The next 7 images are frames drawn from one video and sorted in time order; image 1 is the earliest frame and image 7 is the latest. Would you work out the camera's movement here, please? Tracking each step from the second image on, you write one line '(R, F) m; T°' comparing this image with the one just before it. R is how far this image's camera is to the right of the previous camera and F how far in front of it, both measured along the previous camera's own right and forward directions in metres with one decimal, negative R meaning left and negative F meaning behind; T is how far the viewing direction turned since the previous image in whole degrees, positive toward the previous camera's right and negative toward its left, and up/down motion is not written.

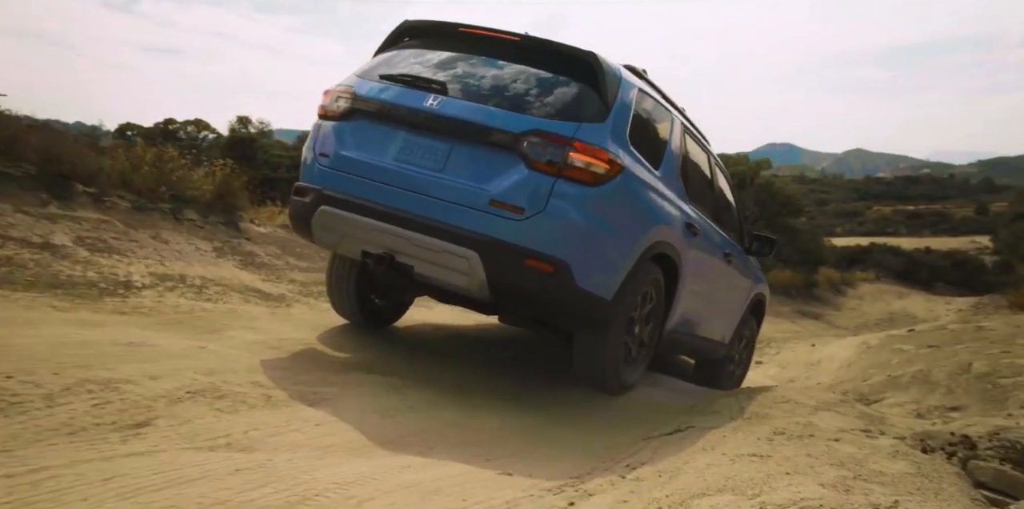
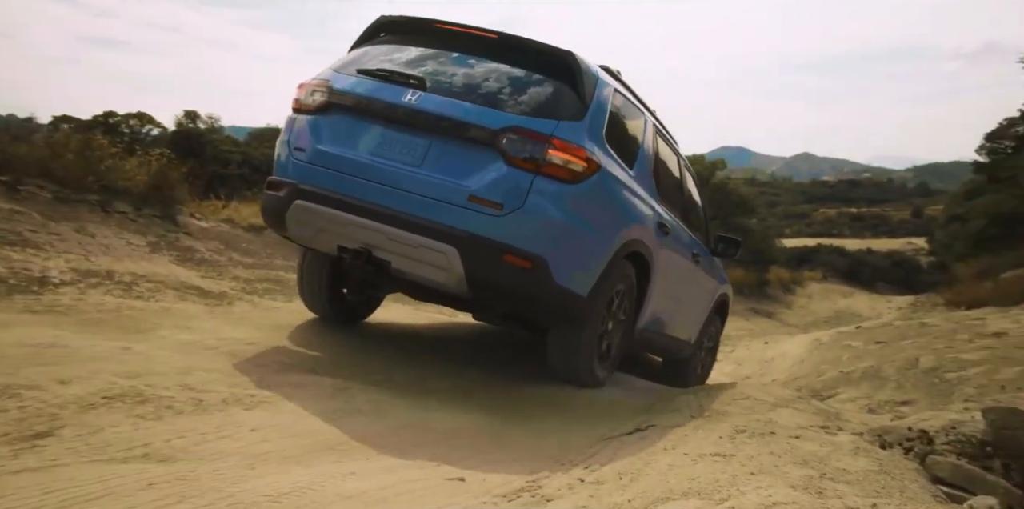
(0.0, +0.1) m; +4°
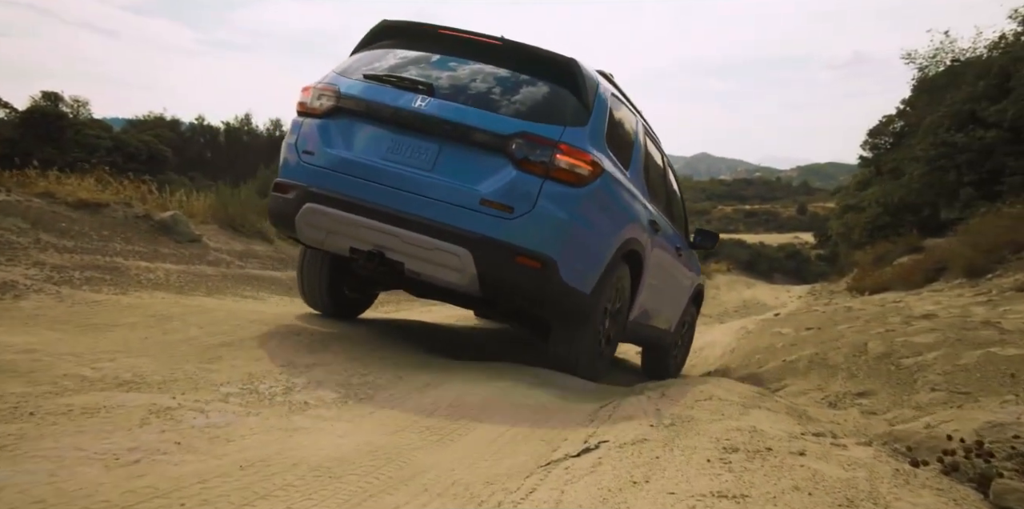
(0.0, +1.0) m; +7°
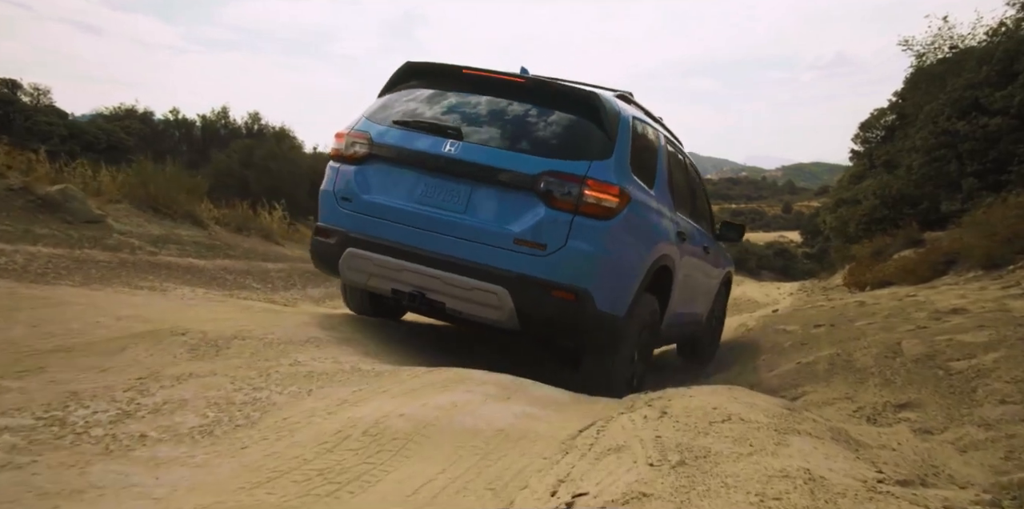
(+0.2, +1.0) m; +1°
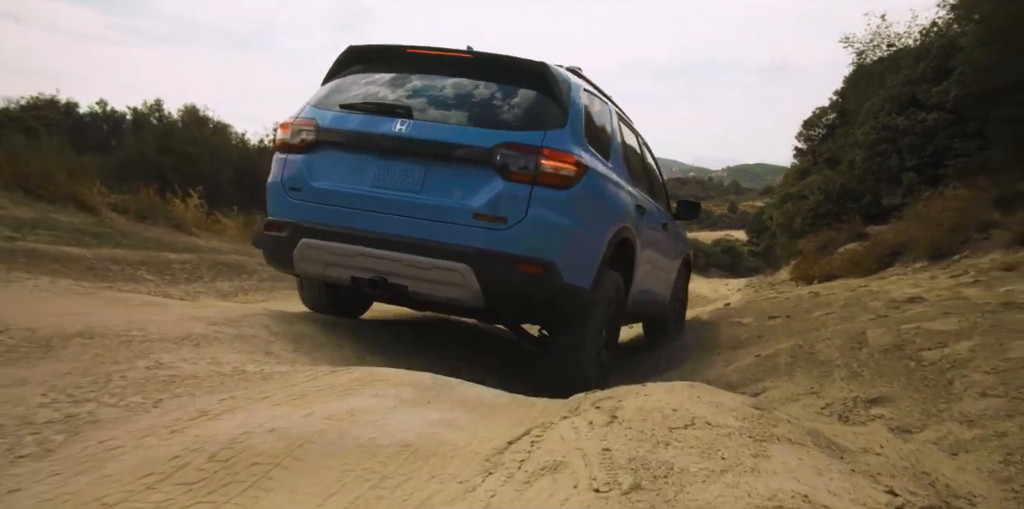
(+0.1, +0.5) m; +4°
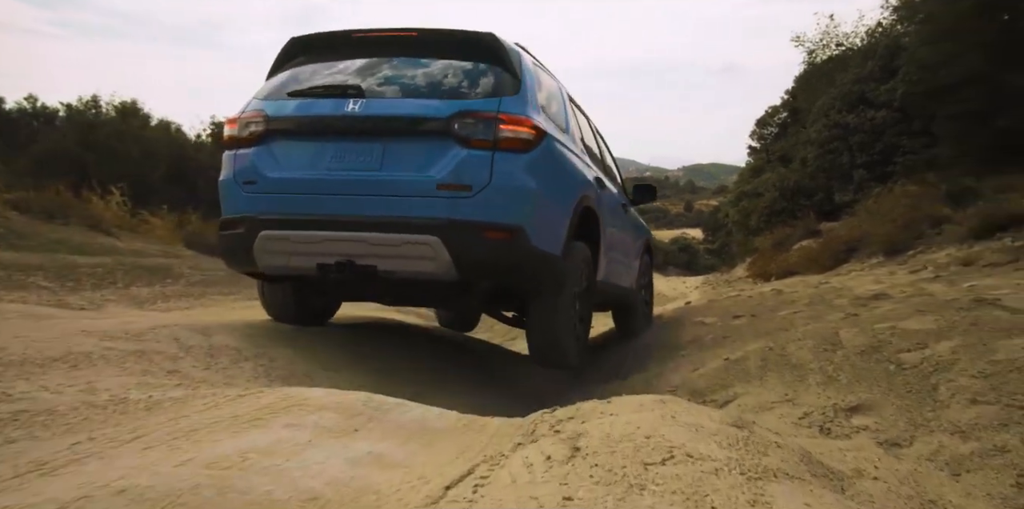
(+0.1, +0.4) m; +3°
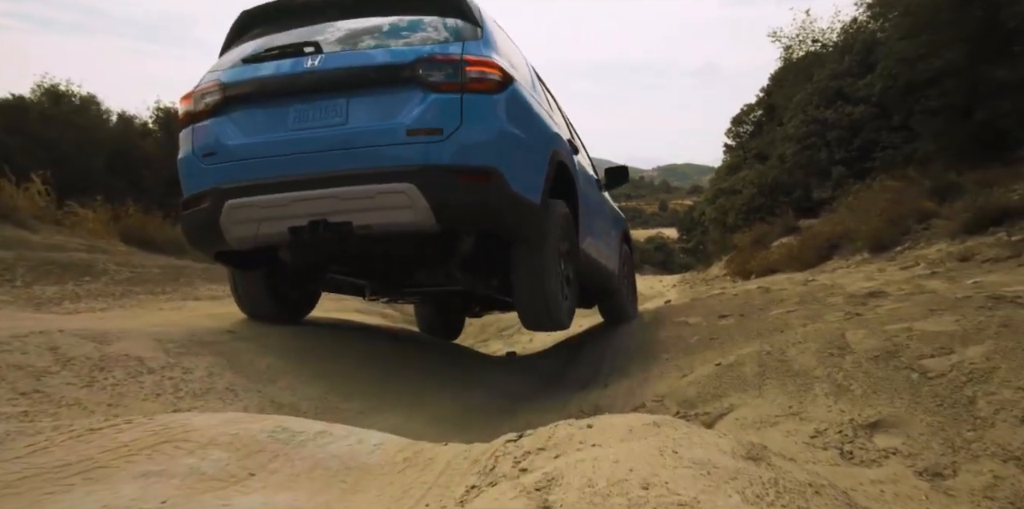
(+0.1, +0.6) m; +2°
